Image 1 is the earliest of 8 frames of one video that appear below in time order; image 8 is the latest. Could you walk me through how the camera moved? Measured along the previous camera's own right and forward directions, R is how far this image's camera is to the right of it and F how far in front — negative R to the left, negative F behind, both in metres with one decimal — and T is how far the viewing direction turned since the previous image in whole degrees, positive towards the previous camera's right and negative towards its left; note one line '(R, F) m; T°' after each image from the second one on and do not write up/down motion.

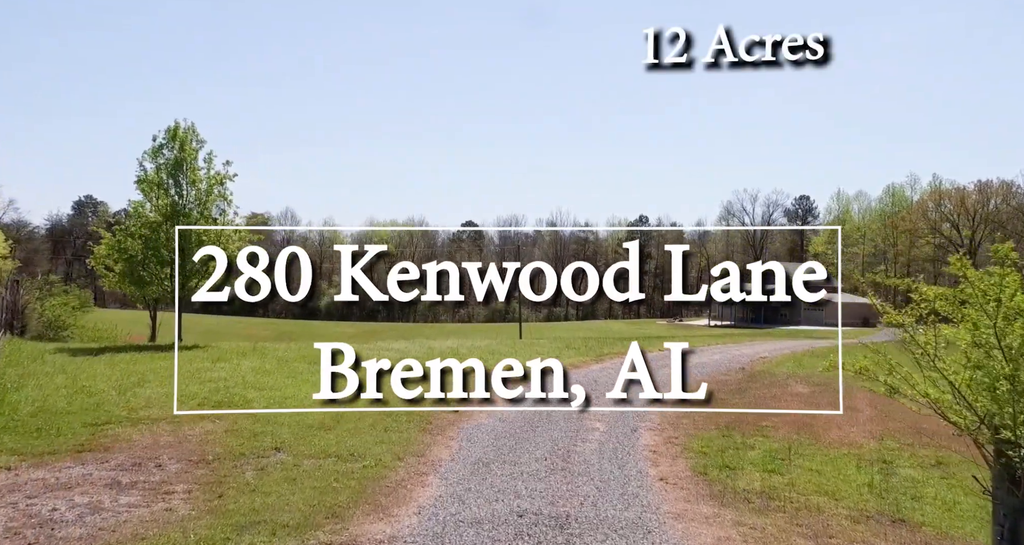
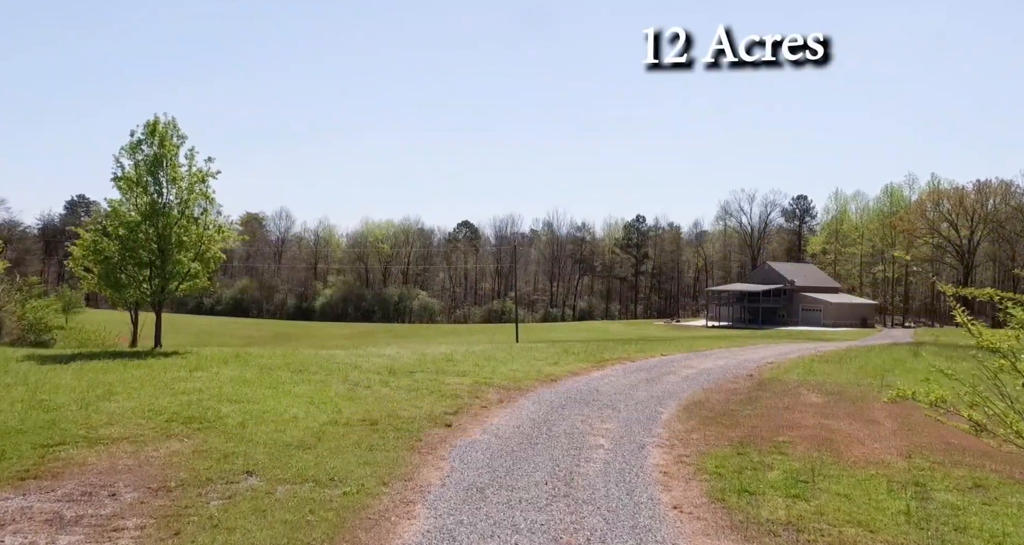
(0.0, +1.4) m; 0°
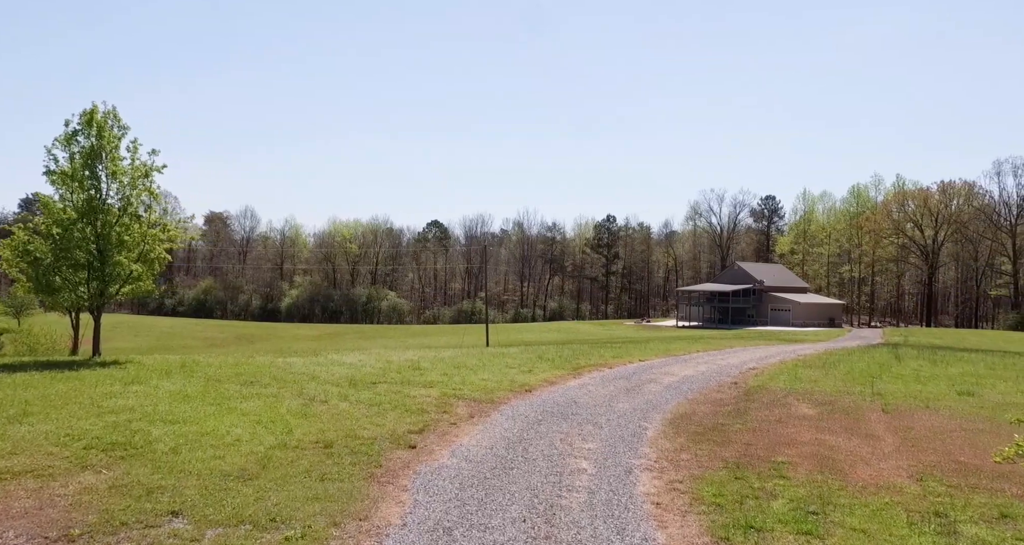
(0.0, +1.9) m; +2°
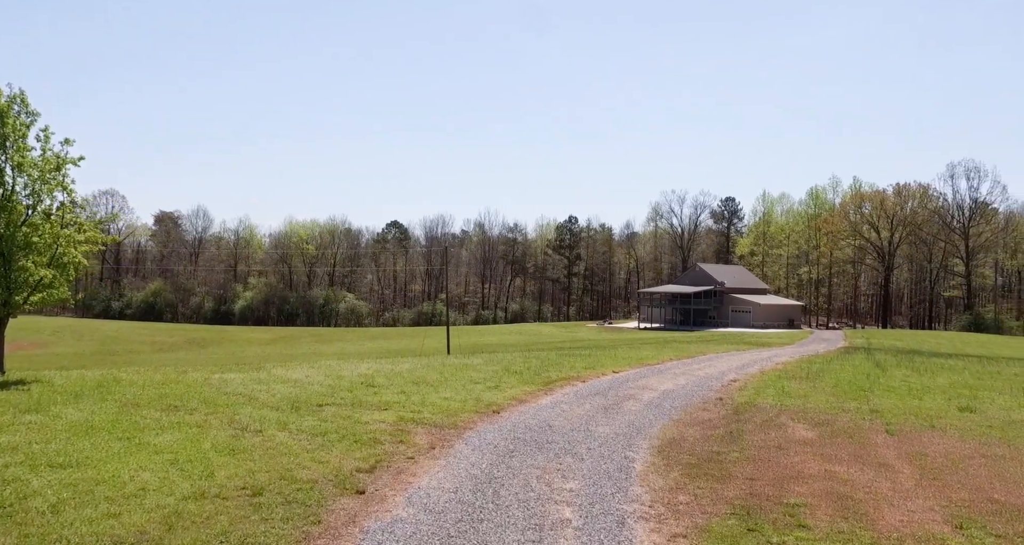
(-0.1, +2.7) m; +2°
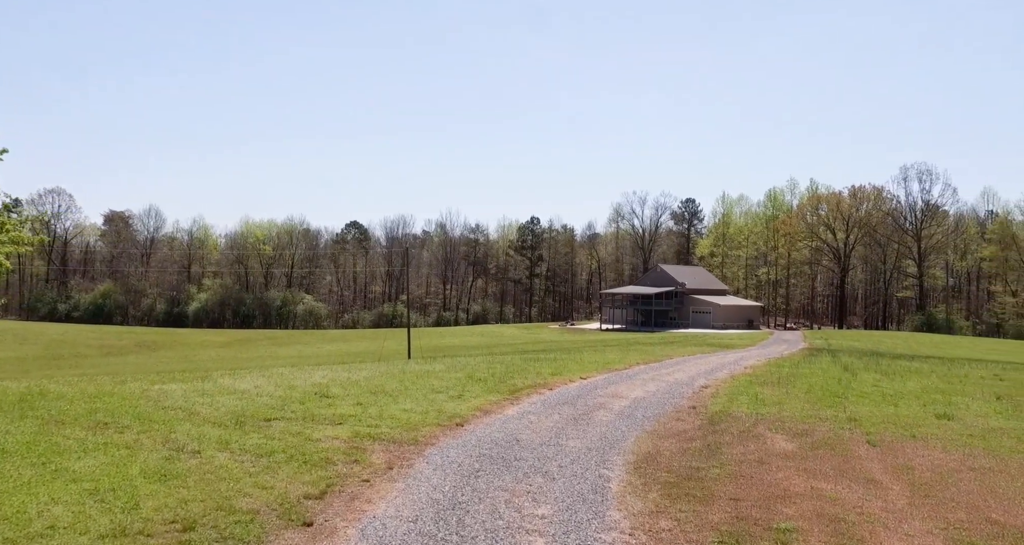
(-0.1, +1.4) m; +2°
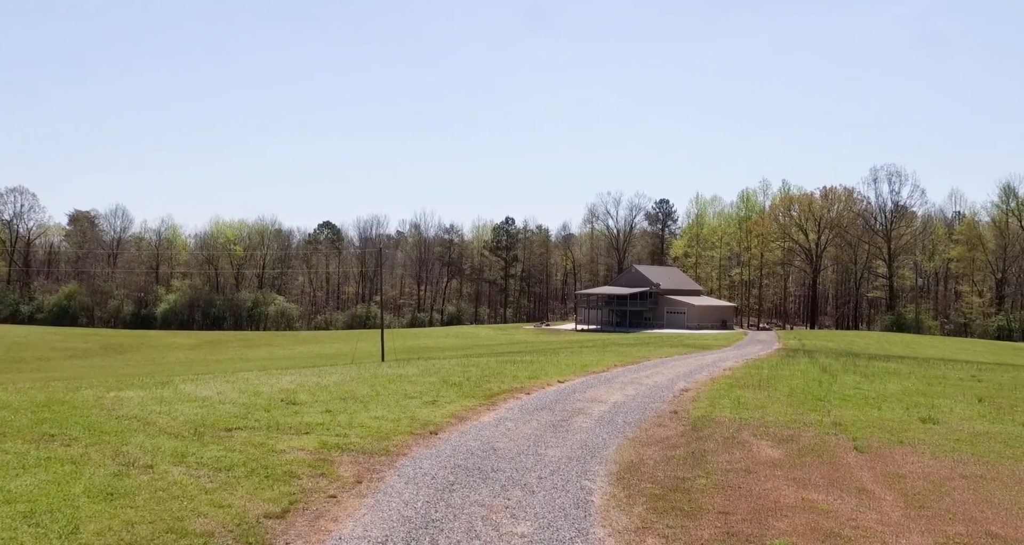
(0.0, +0.9) m; +2°
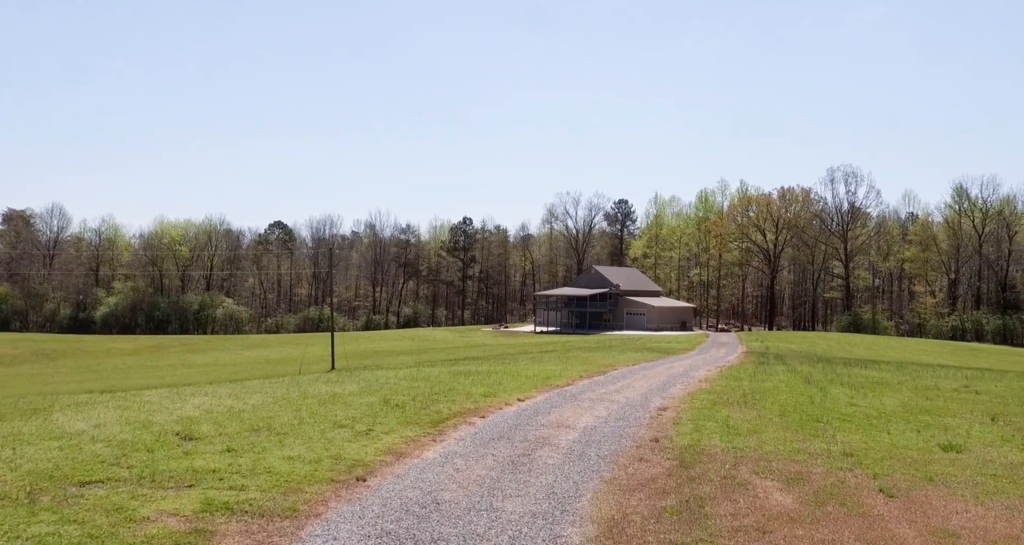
(+0.2, +4.0) m; +3°
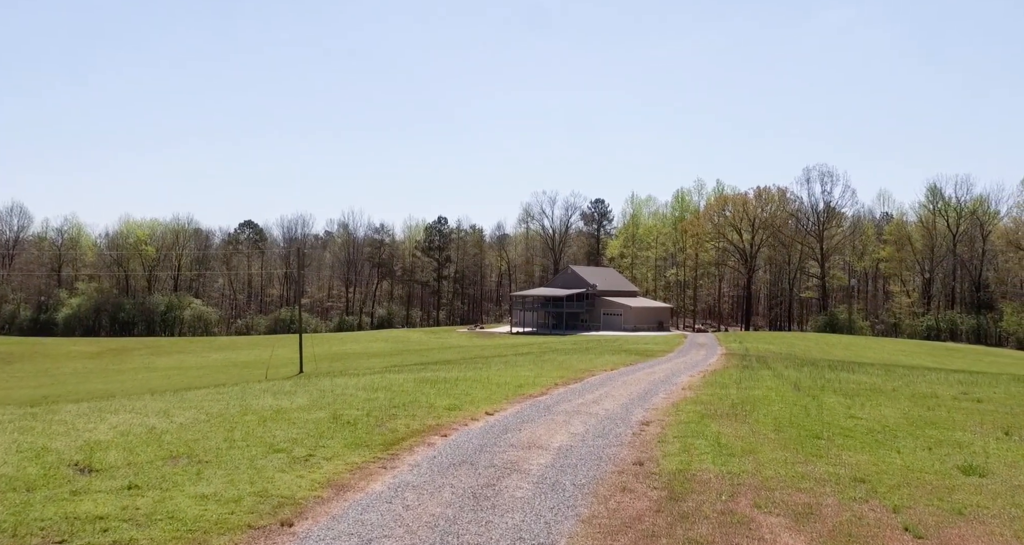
(+0.3, +2.7) m; +1°
